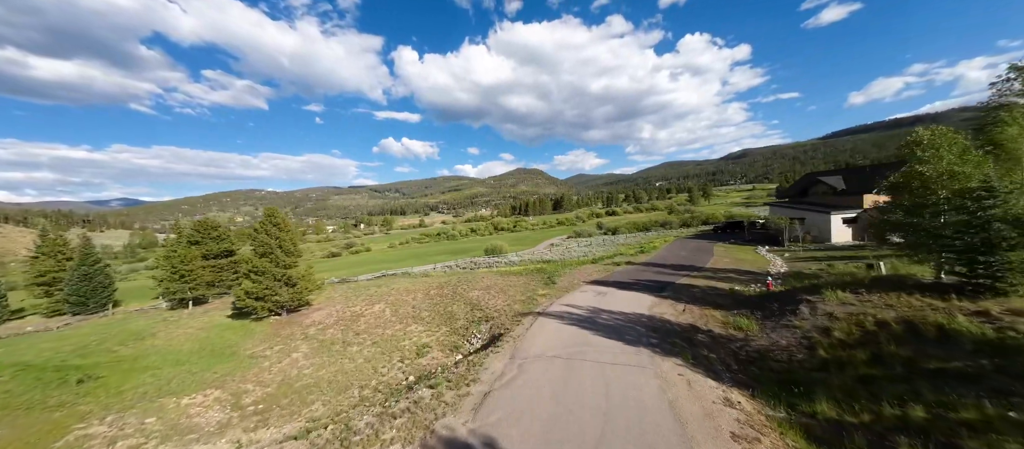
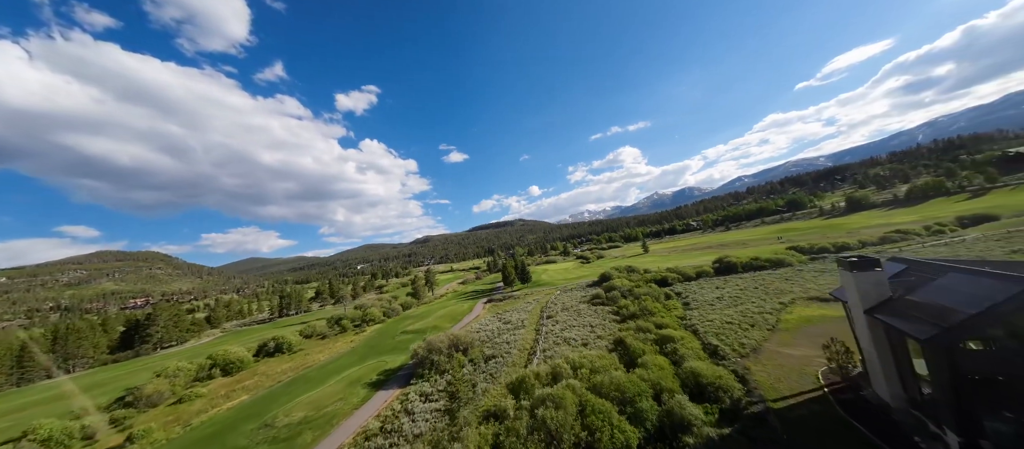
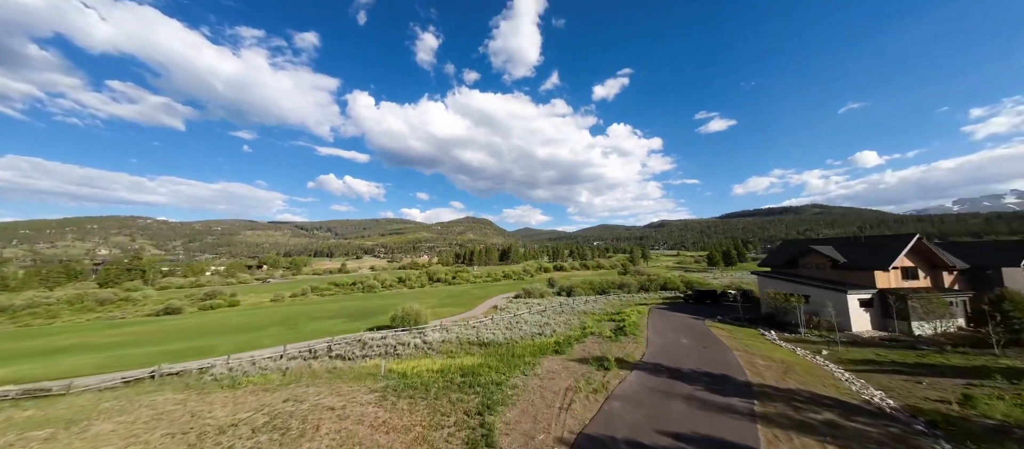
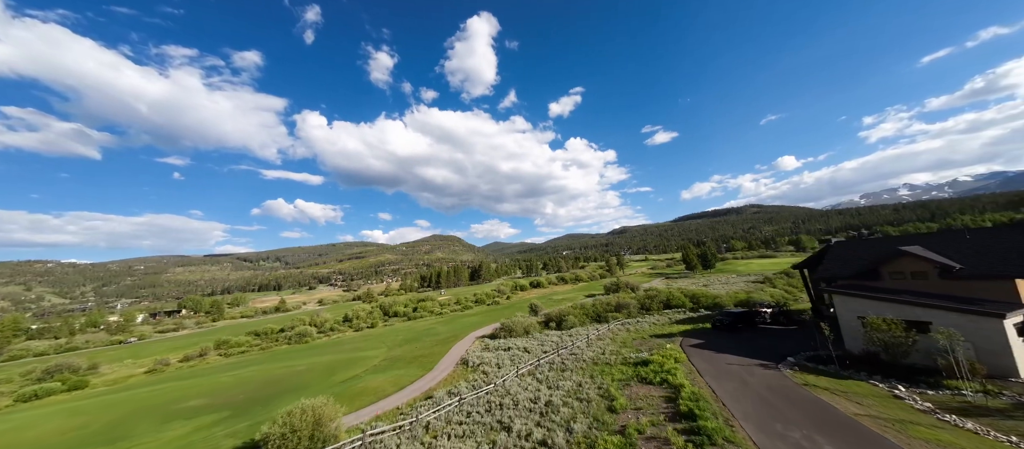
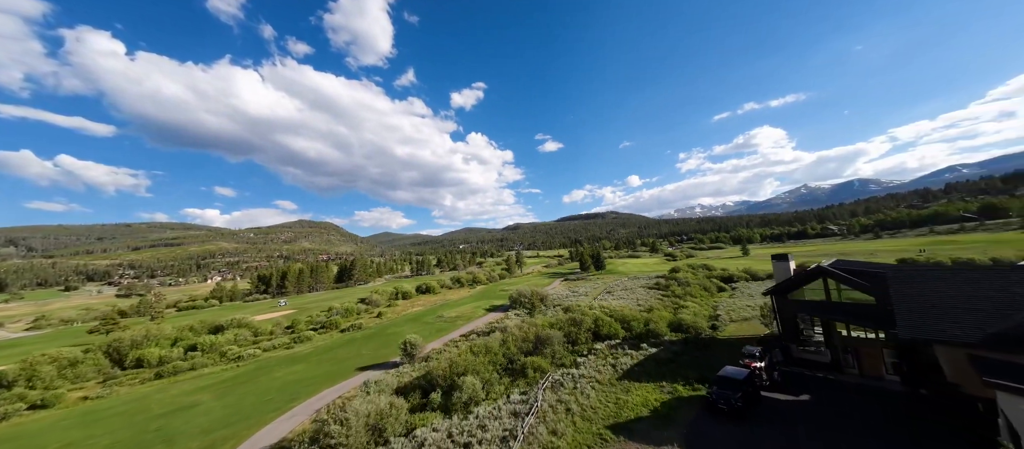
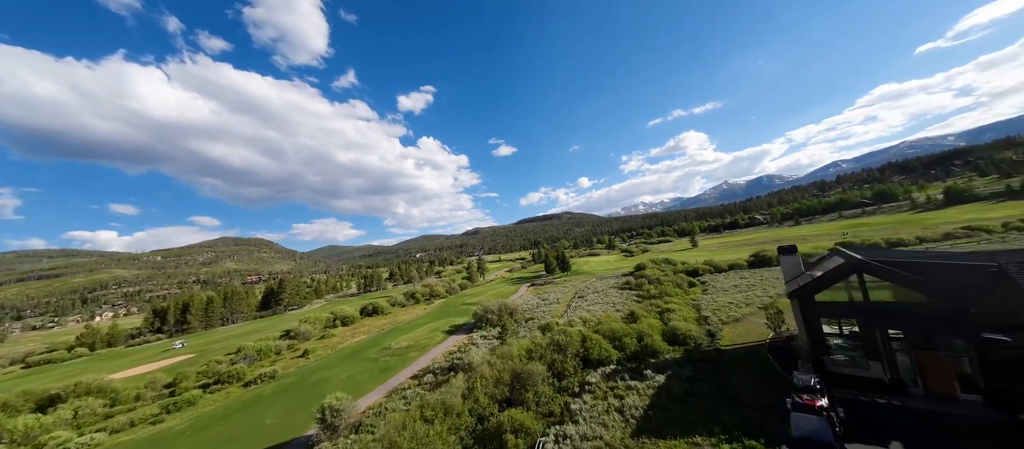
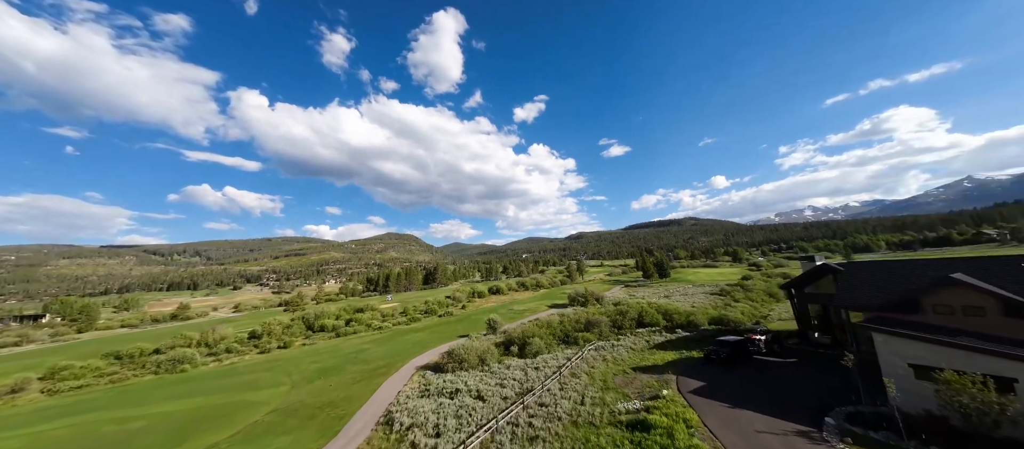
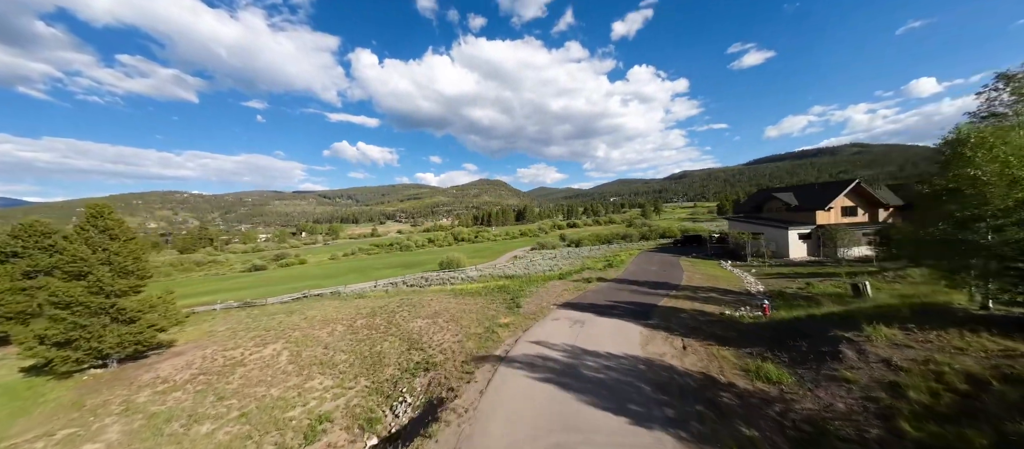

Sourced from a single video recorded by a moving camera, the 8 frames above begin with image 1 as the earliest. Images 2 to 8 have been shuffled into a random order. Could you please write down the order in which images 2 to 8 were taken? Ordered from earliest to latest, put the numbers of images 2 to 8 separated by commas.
8, 3, 4, 7, 5, 6, 2
